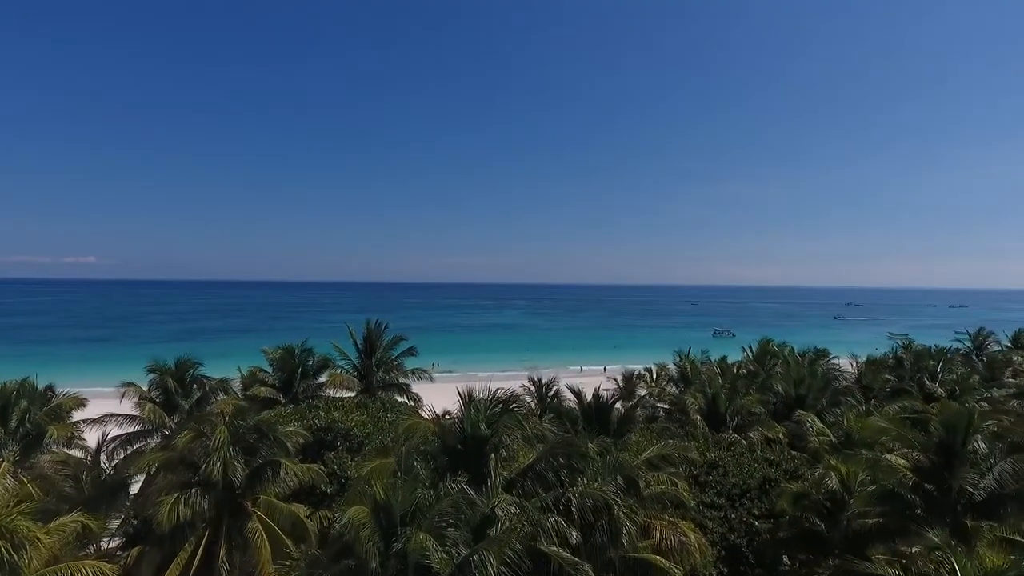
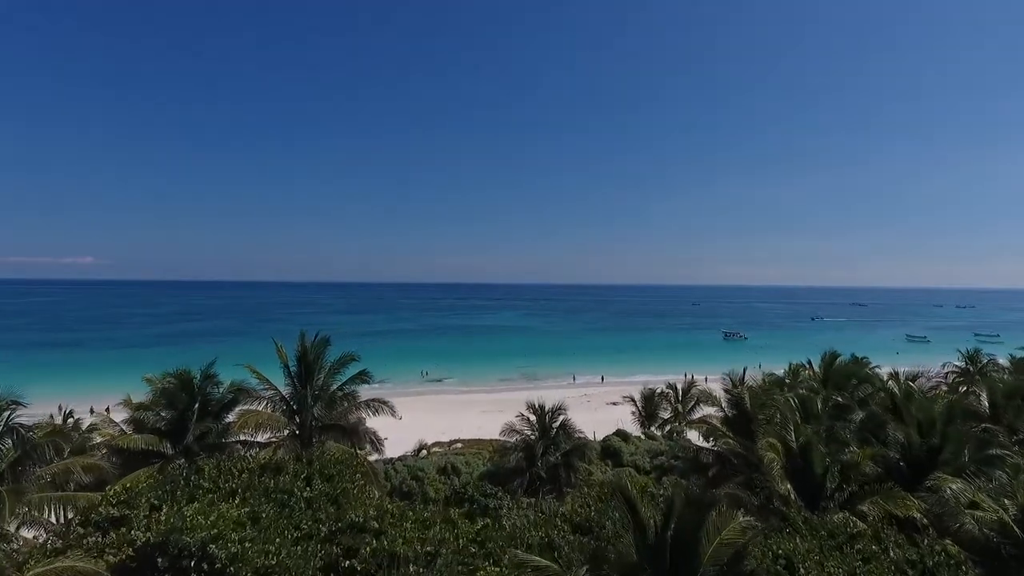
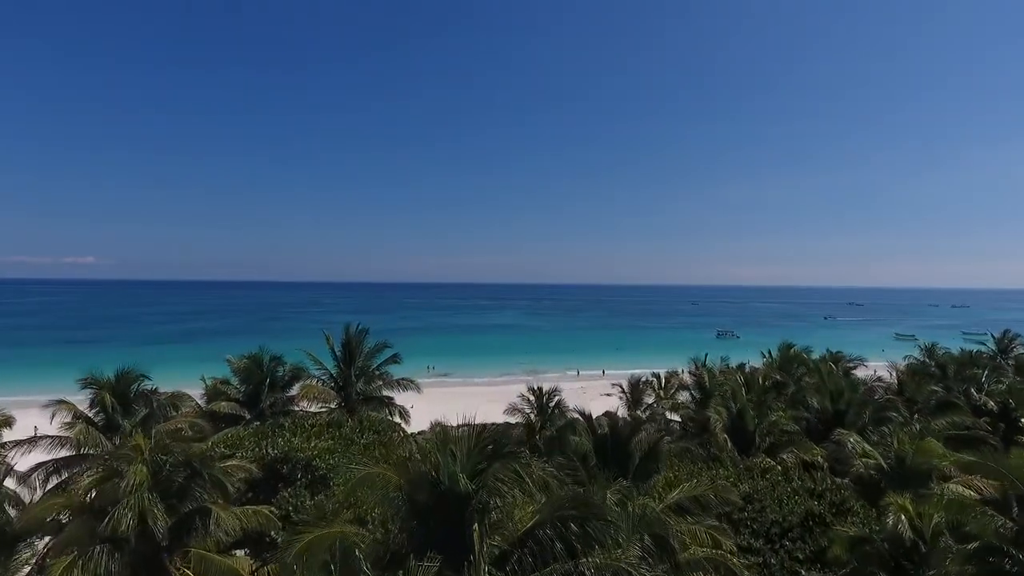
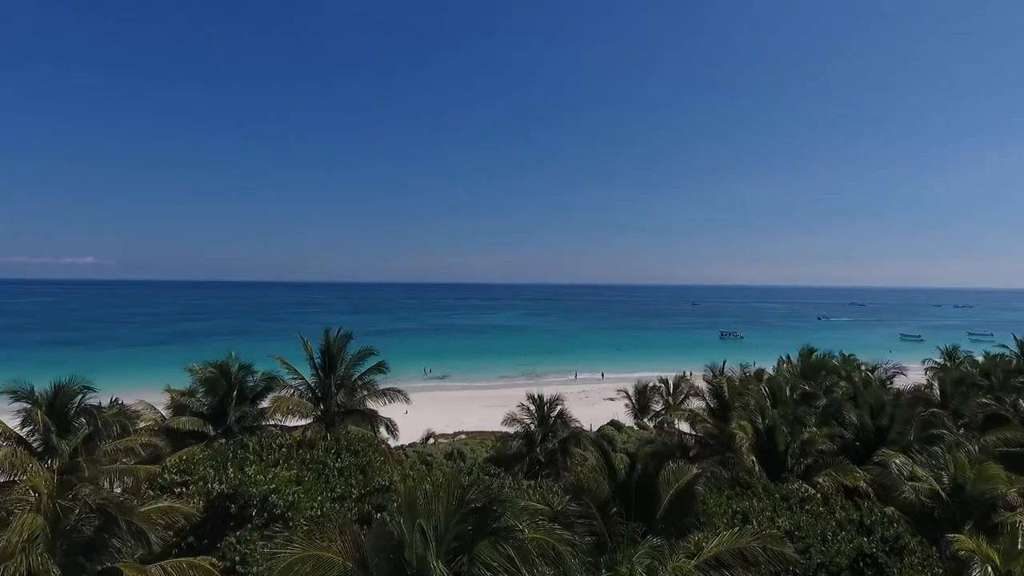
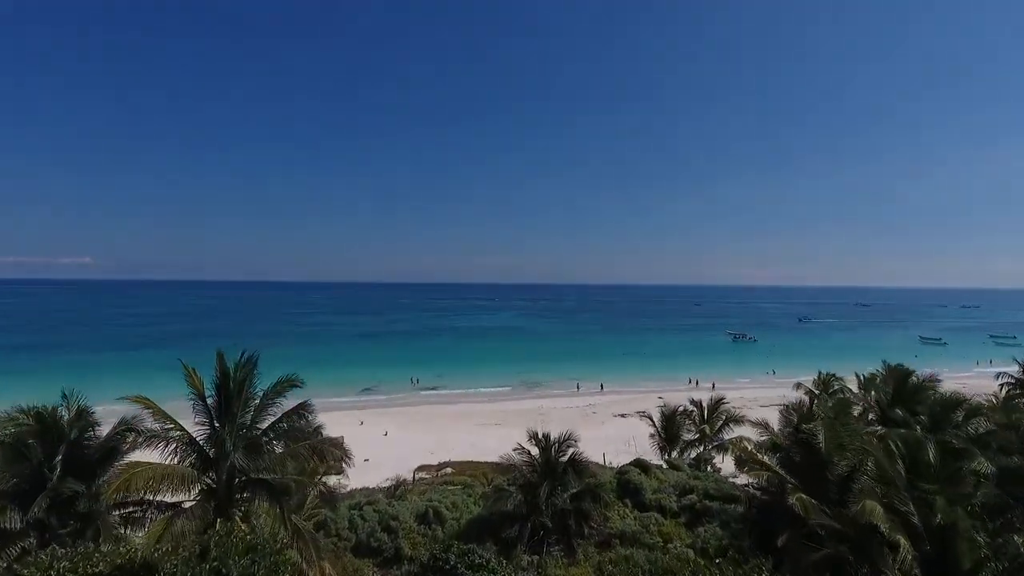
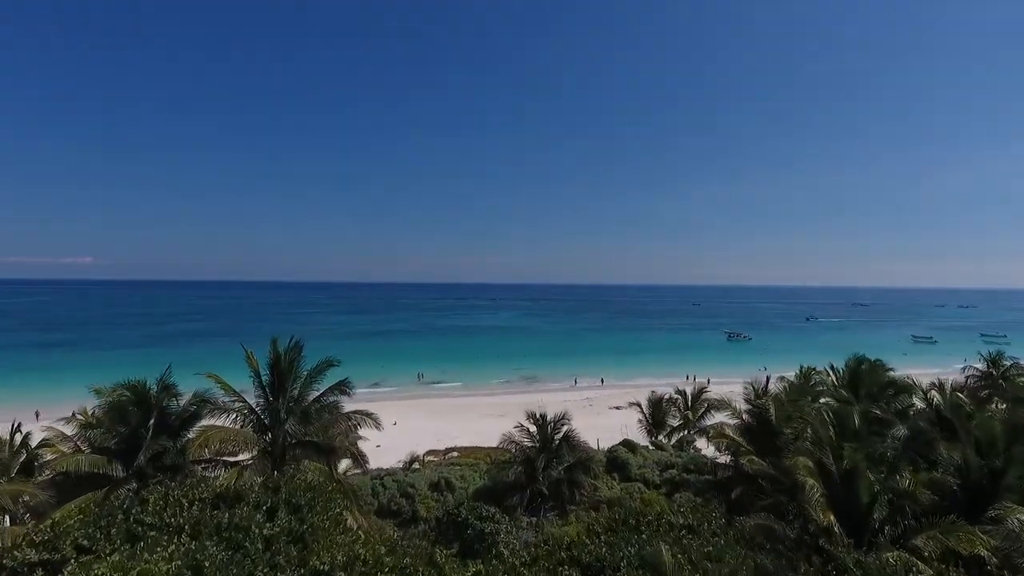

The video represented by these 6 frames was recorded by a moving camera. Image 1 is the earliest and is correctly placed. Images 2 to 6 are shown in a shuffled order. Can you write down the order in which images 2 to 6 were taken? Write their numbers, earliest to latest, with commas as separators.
3, 4, 2, 6, 5
